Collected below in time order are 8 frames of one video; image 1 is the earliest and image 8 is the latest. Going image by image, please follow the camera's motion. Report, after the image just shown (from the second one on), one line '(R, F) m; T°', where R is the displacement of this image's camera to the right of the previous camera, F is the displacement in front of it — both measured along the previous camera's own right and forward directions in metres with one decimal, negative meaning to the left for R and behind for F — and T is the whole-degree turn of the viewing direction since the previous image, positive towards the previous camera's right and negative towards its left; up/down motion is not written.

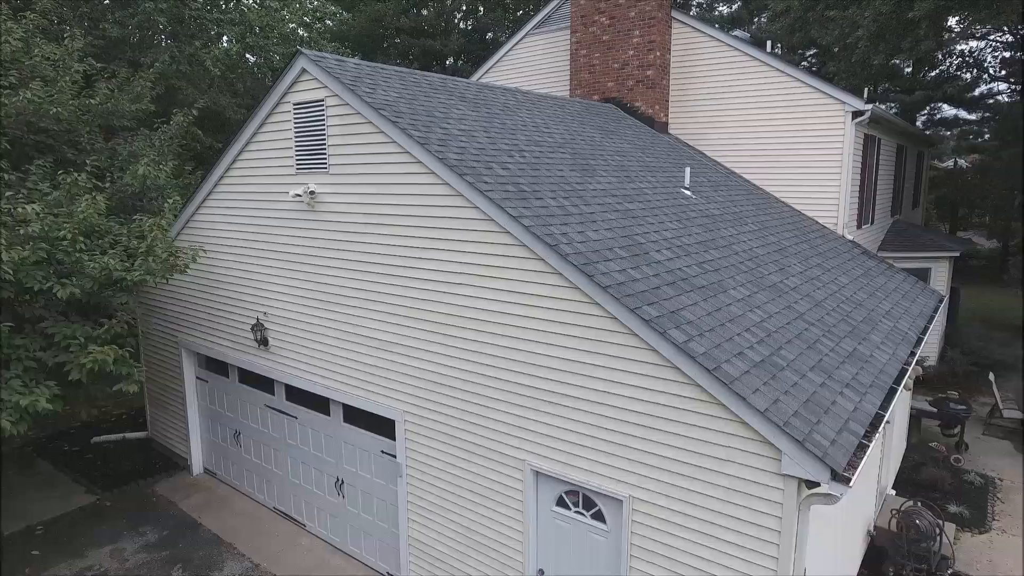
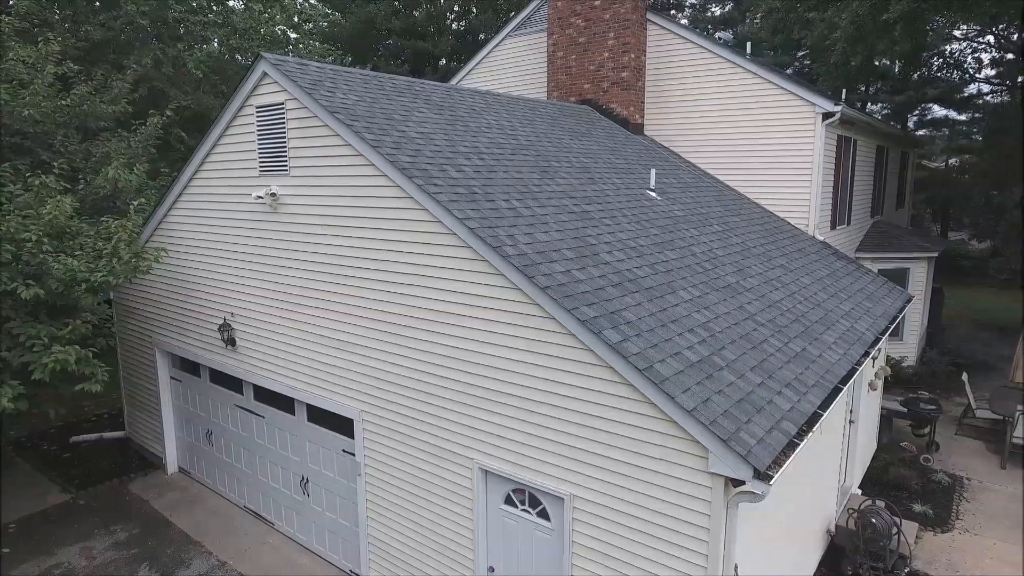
(+0.5, -0.1) m; 0°
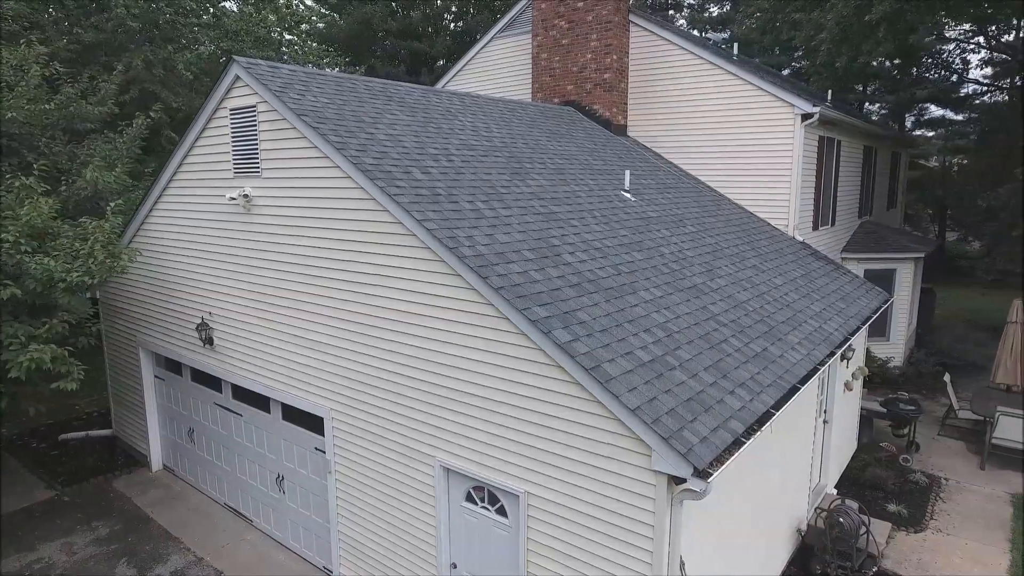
(+0.4, -0.1) m; 0°
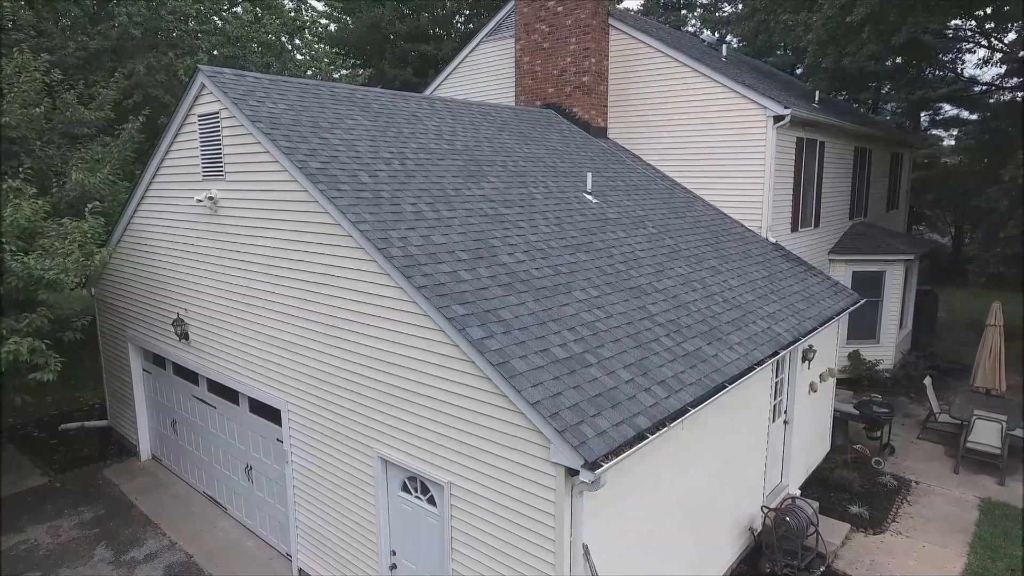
(+0.9, -0.2) m; -2°
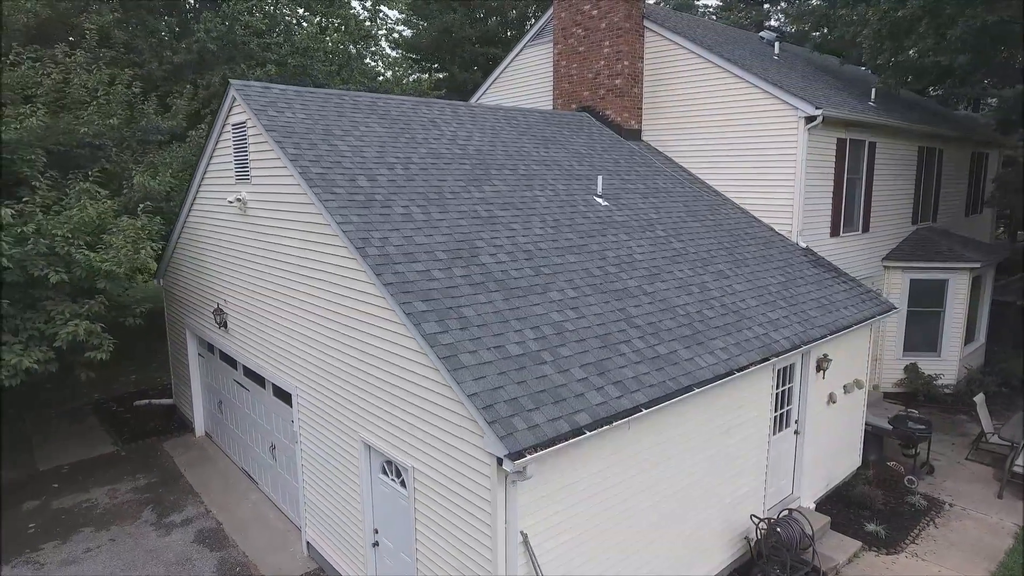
(+1.1, -0.2) m; -8°
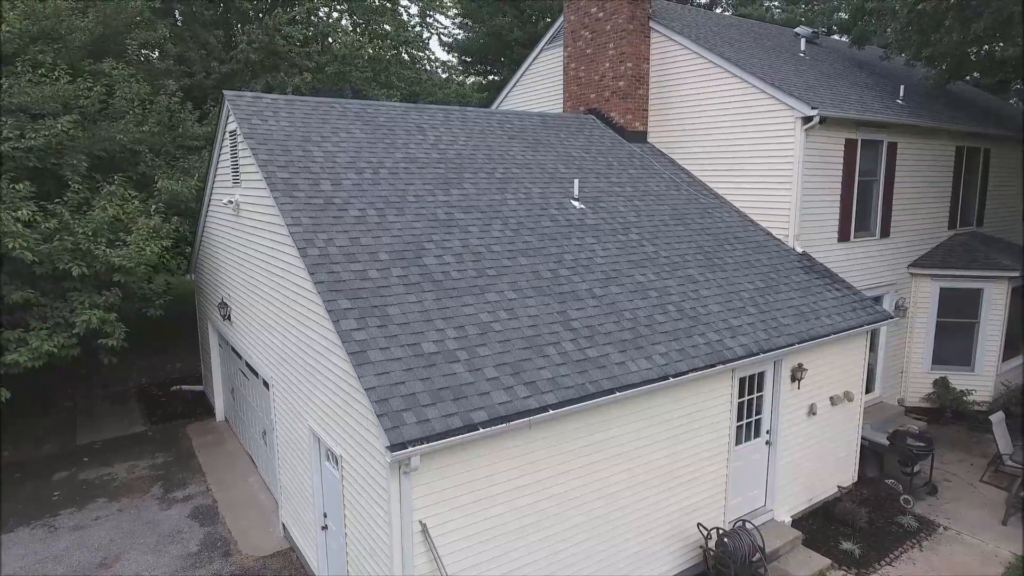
(+1.4, -0.1) m; -7°
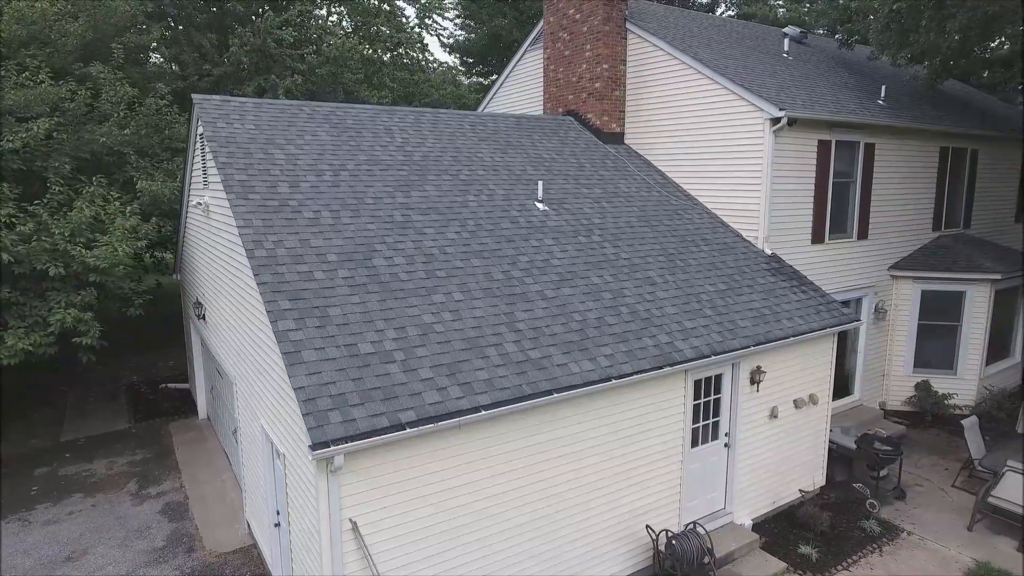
(+0.7, 0.0) m; -1°
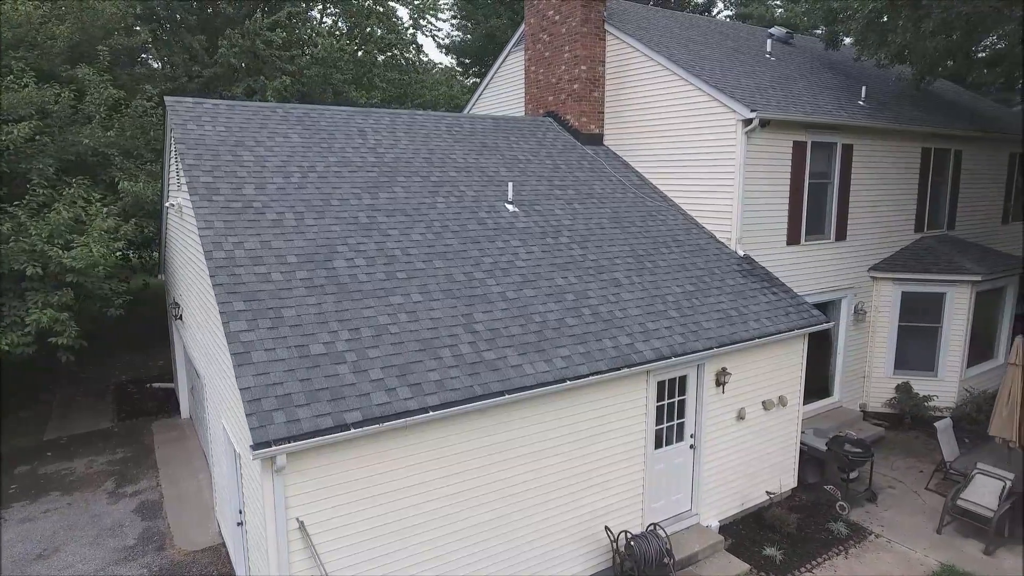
(+0.5, 0.0) m; -1°
